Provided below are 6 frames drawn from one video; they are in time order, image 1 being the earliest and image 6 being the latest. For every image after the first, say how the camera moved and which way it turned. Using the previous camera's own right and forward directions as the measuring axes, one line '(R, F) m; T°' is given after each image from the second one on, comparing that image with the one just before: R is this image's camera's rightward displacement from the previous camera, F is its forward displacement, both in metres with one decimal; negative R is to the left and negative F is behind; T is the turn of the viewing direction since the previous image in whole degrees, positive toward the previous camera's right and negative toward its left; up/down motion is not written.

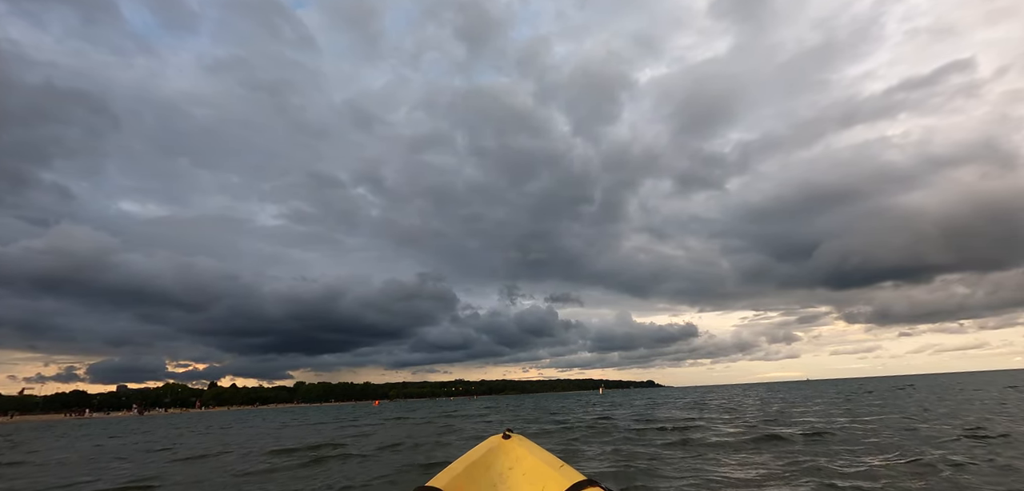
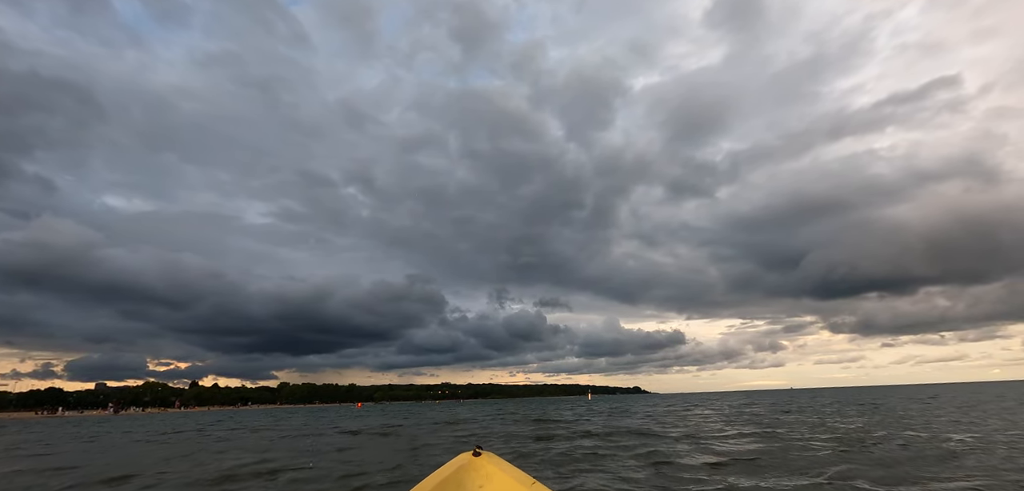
(-0.1, +0.5) m; +1°
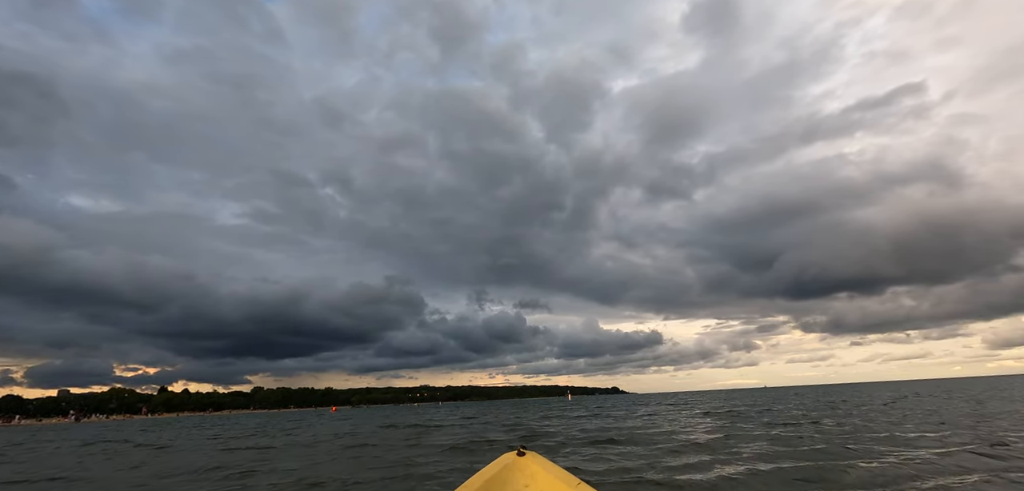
(-0.1, +0.4) m; +2°
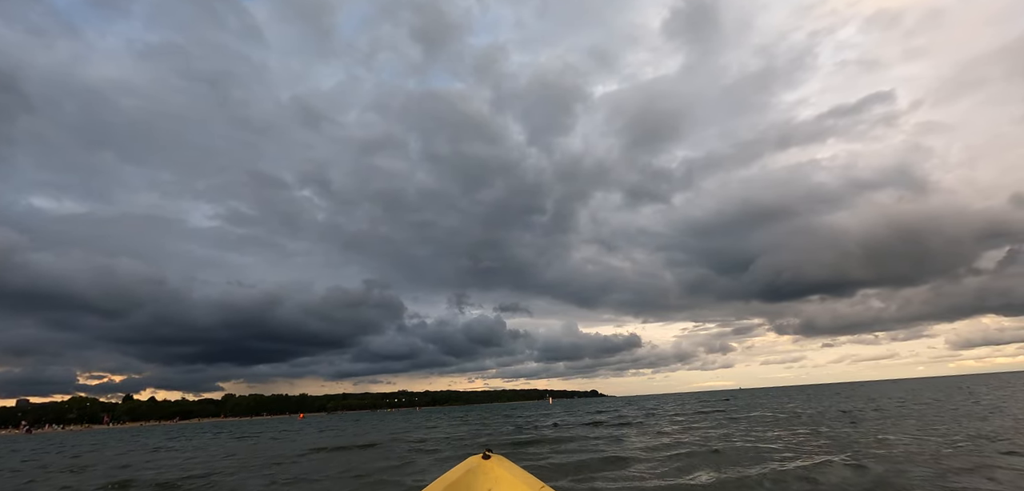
(-0.2, +1.0) m; +2°
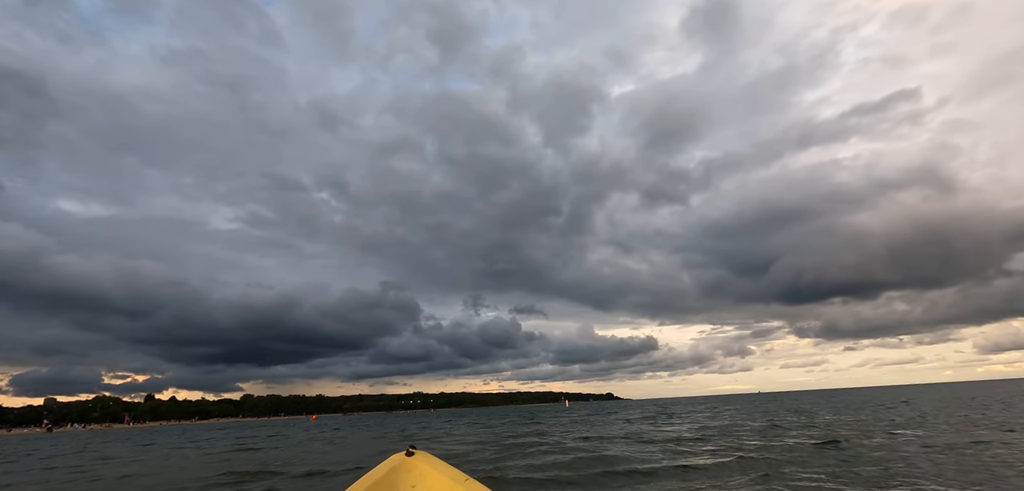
(-0.5, +1.0) m; -2°
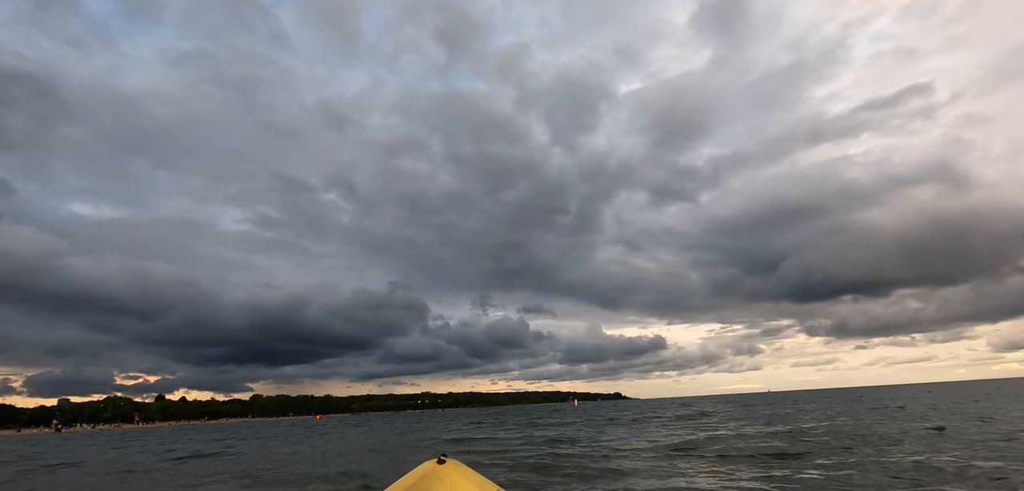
(-0.4, +0.9) m; -1°
